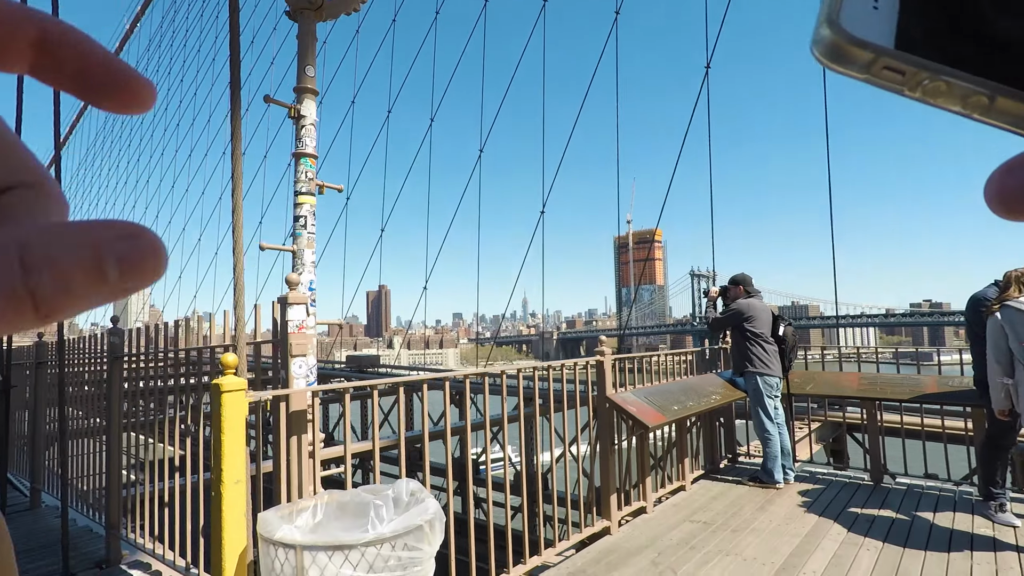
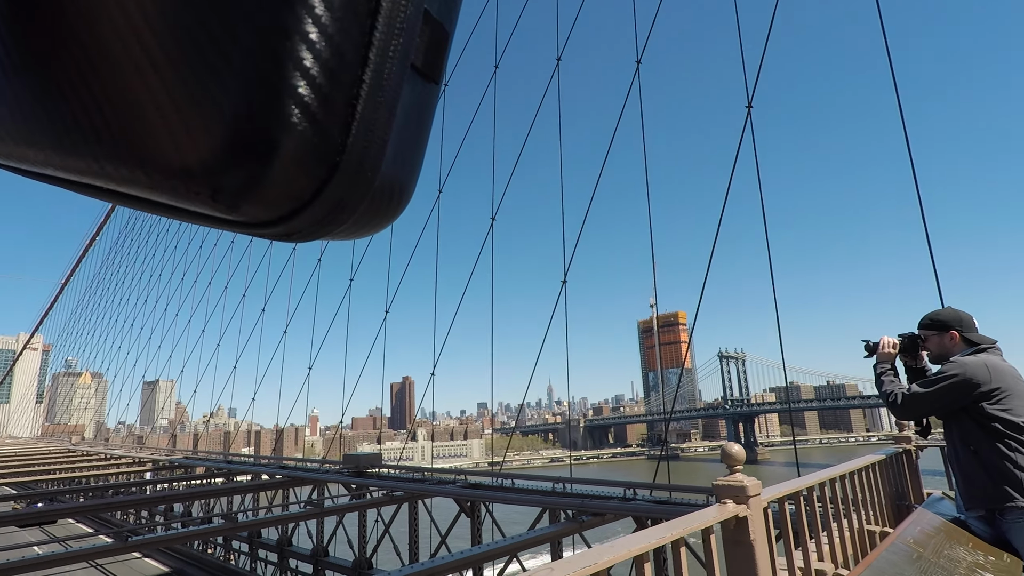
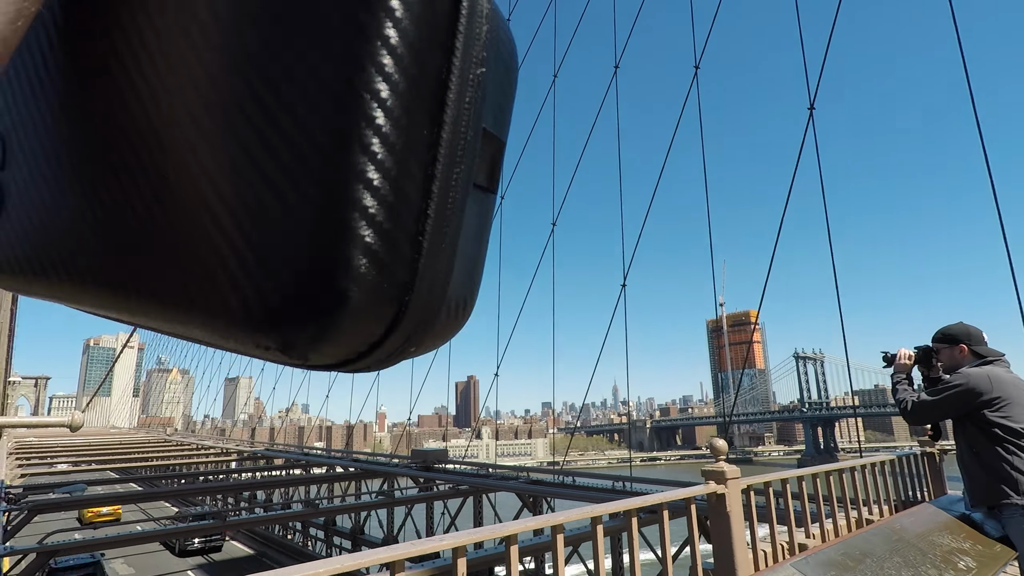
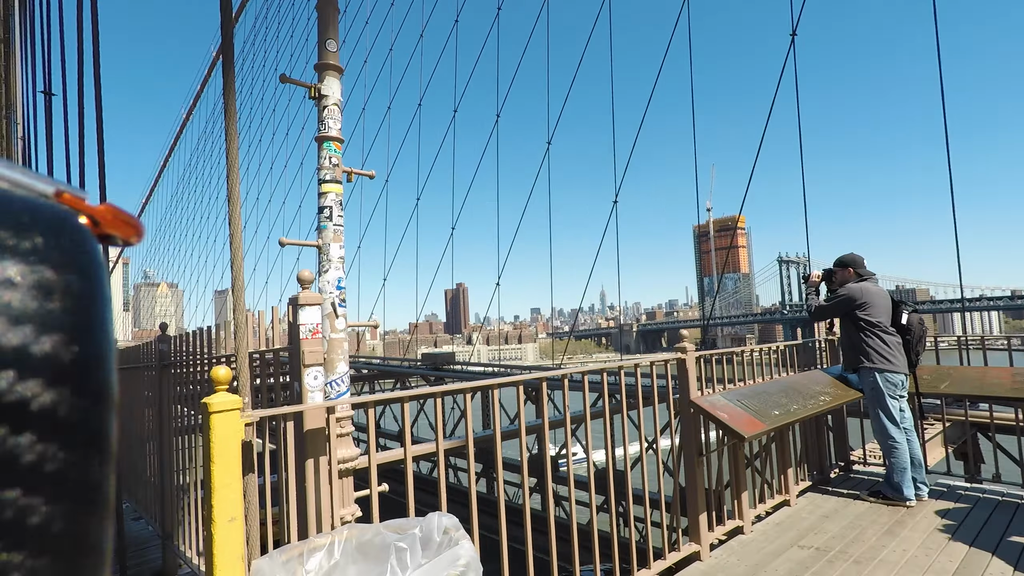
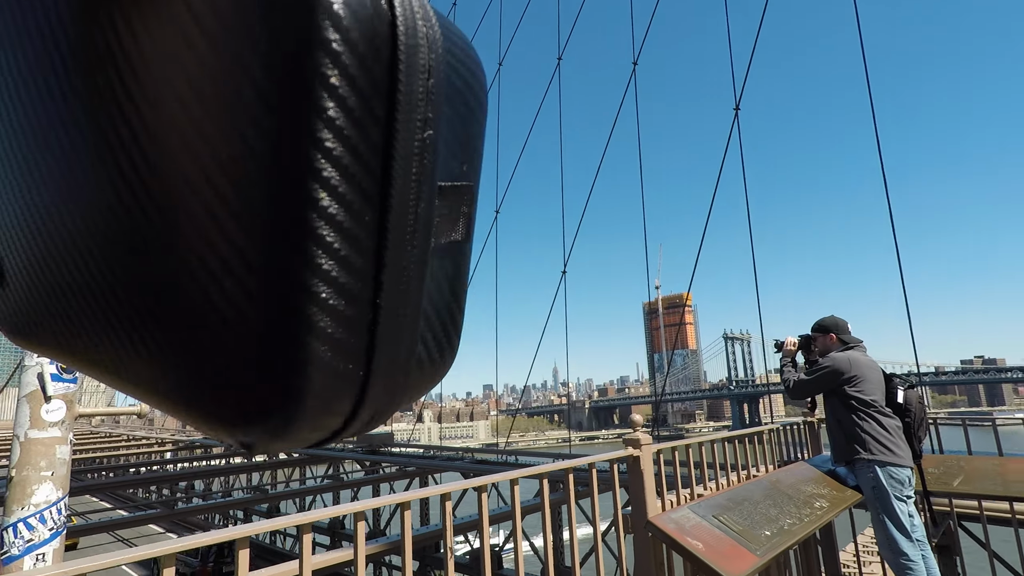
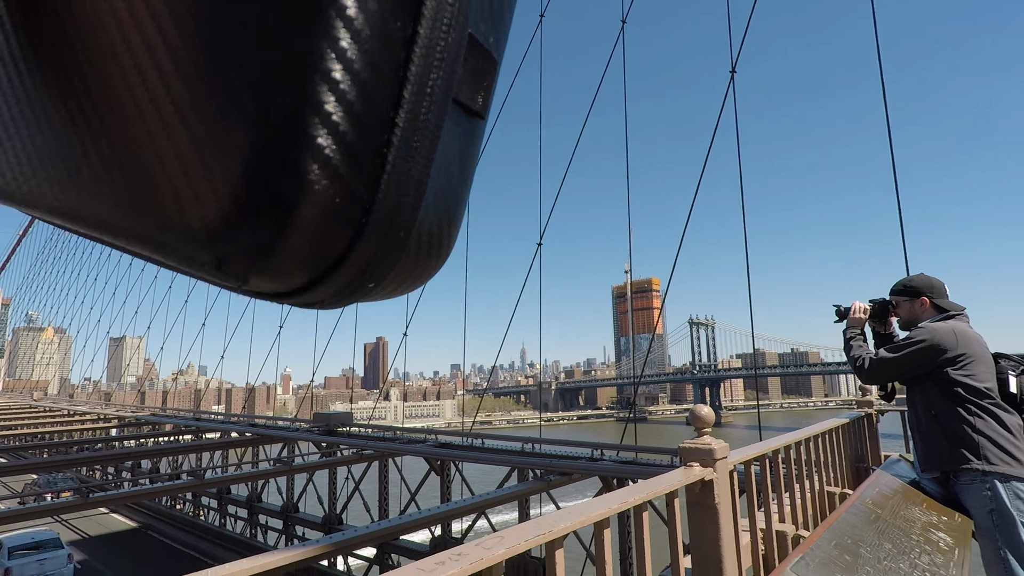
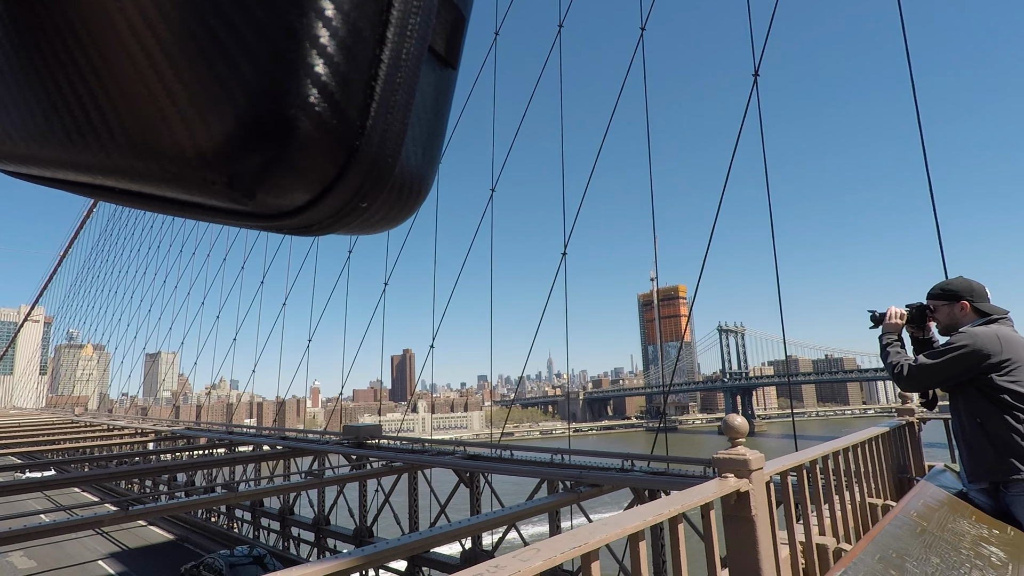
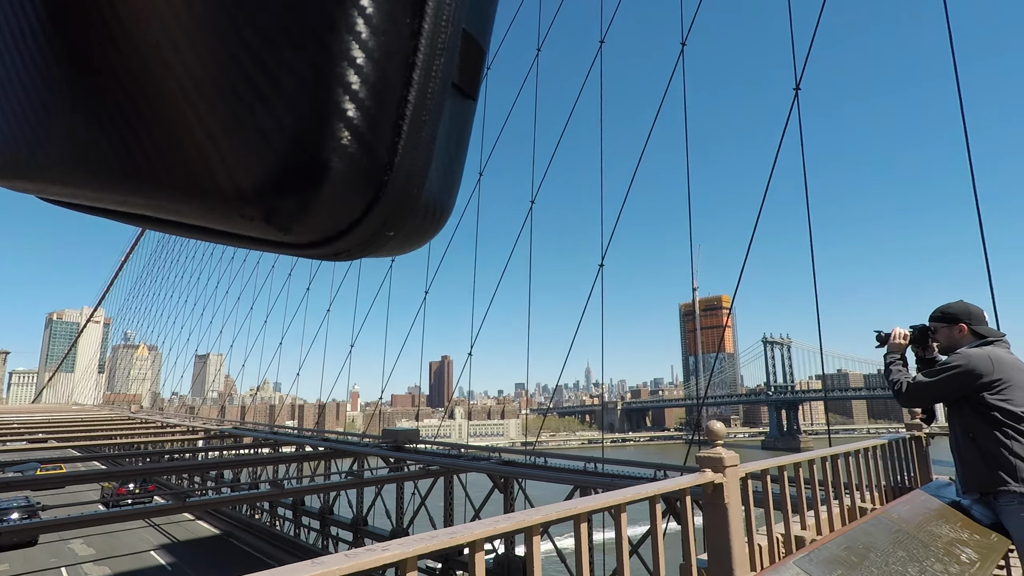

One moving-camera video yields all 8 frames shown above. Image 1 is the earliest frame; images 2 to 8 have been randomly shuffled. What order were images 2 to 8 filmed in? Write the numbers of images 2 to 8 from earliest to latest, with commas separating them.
4, 5, 3, 8, 2, 7, 6
